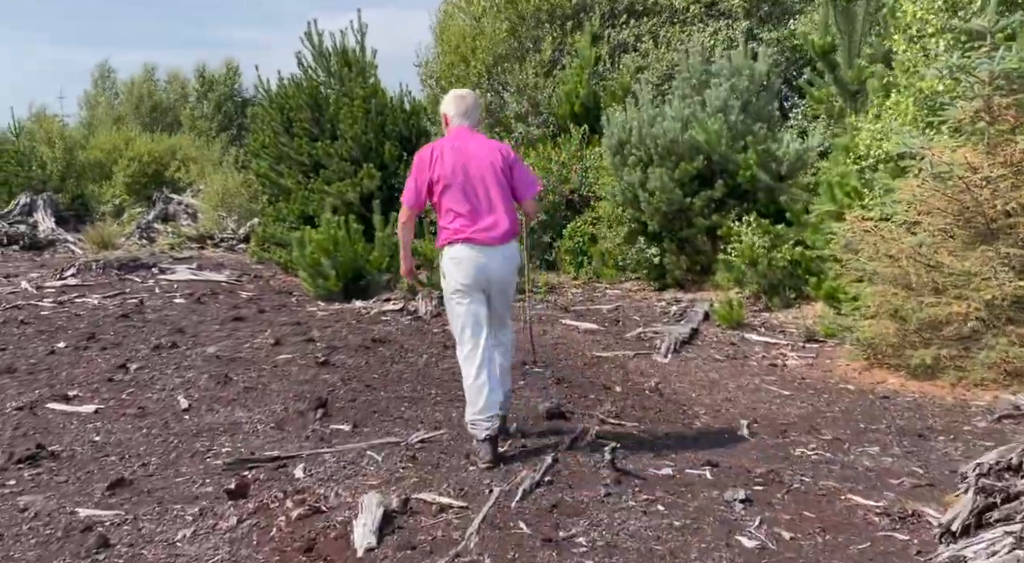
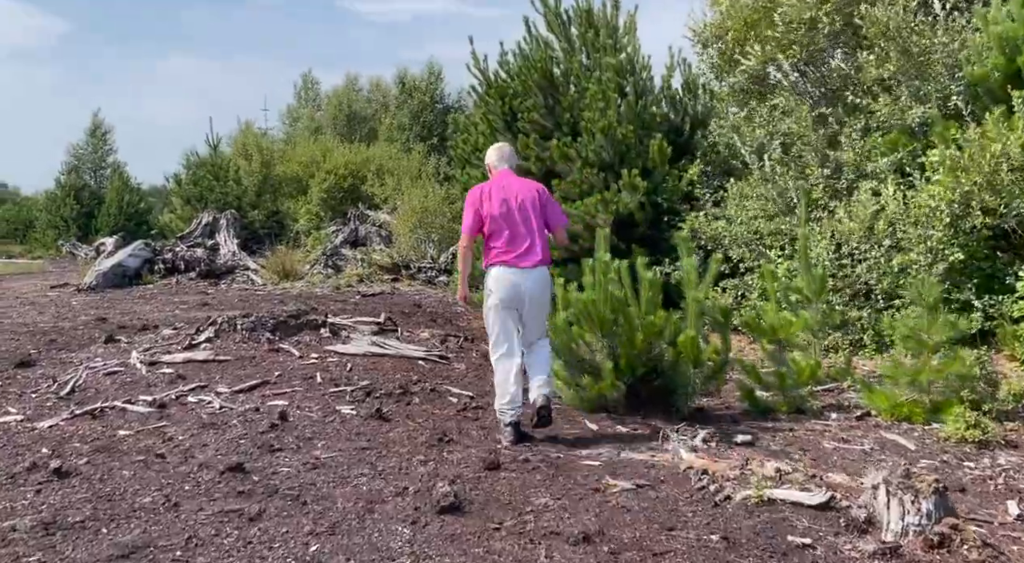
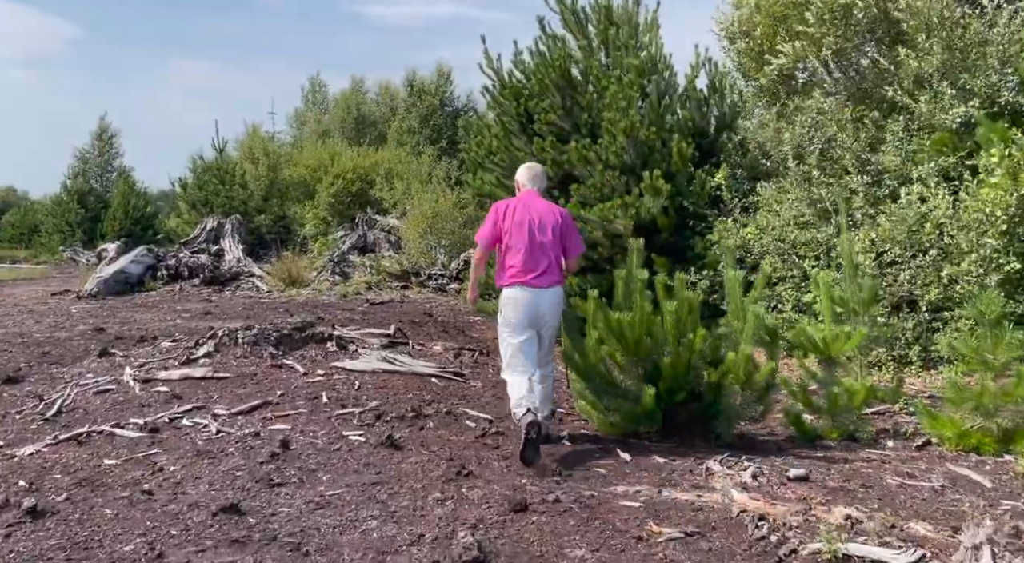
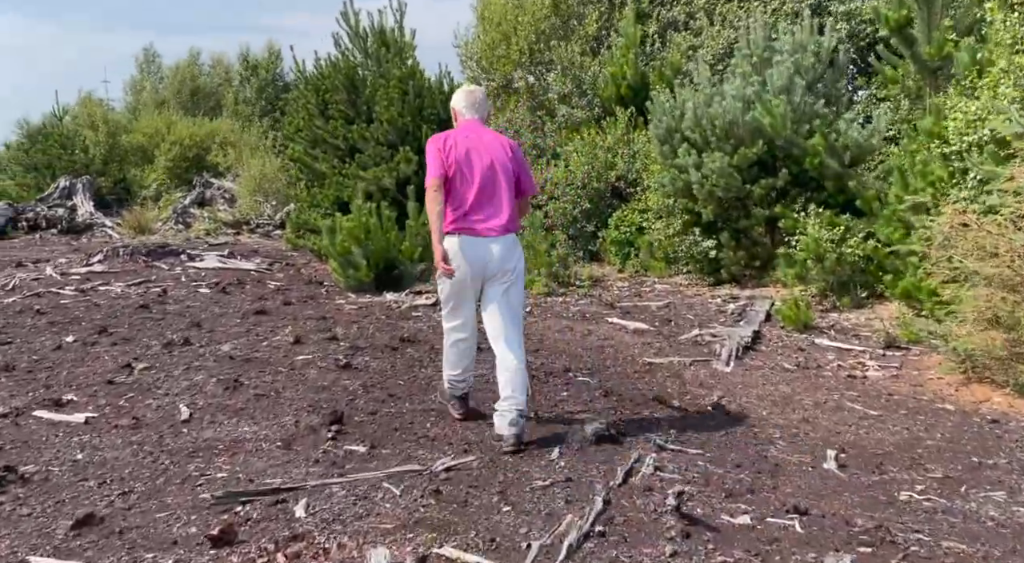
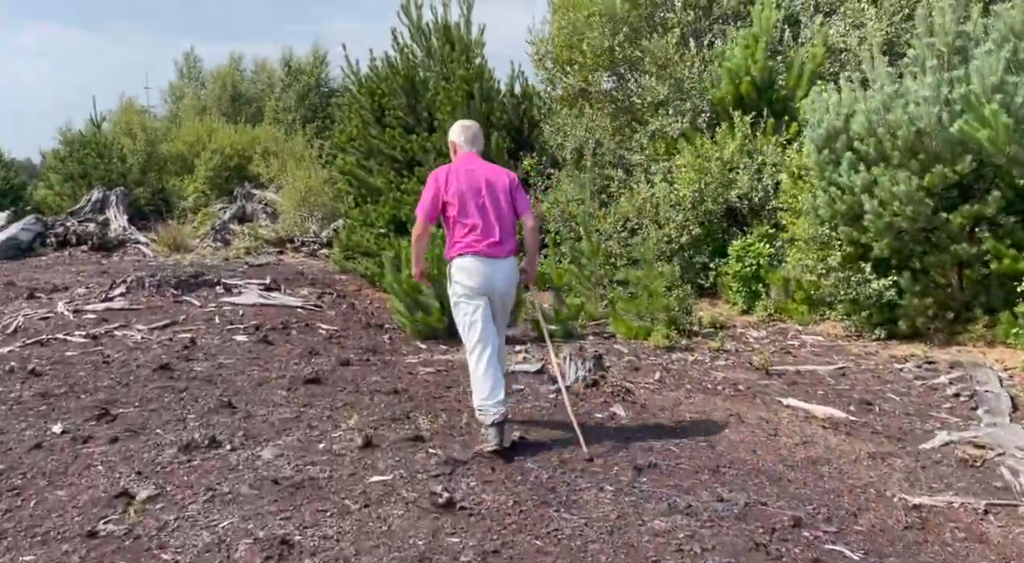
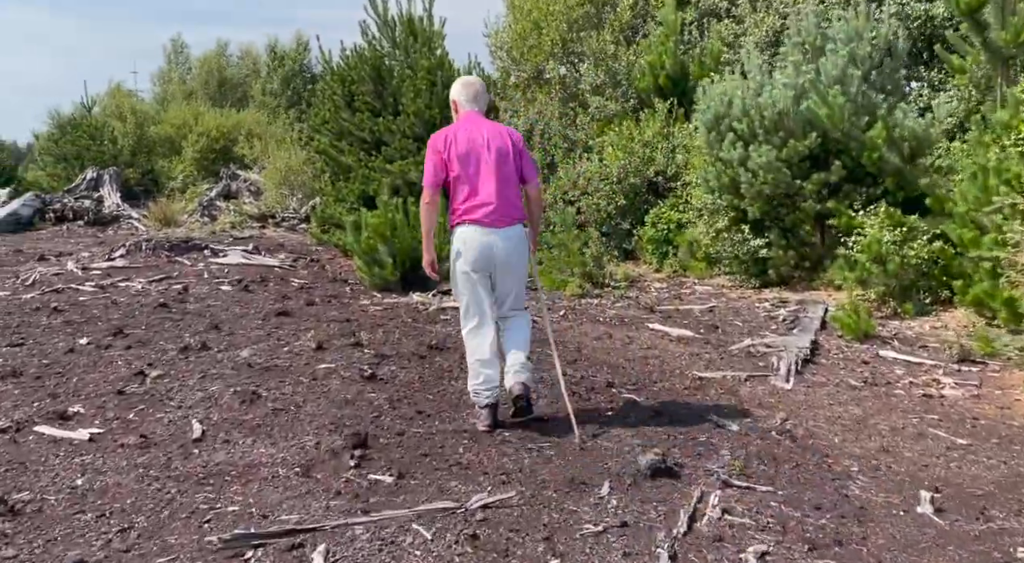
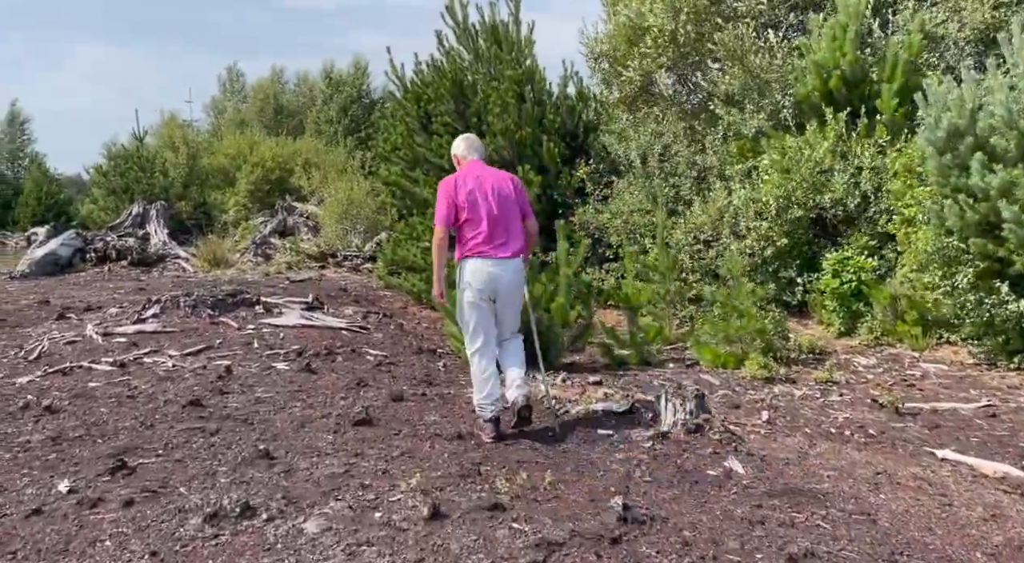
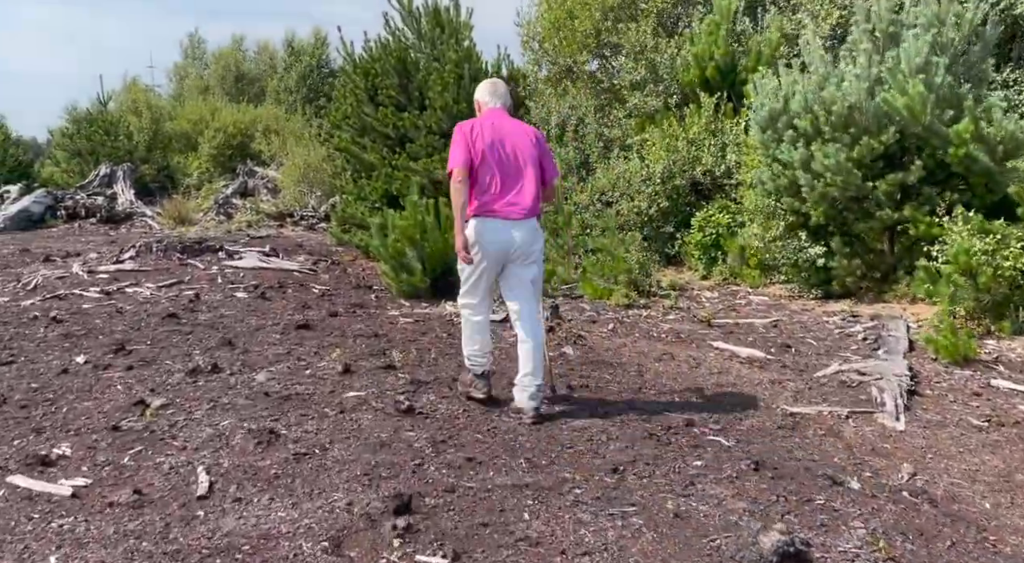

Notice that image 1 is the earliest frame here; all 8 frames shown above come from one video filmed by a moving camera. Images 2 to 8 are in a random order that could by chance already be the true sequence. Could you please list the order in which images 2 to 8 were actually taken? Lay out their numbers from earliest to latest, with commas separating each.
4, 6, 8, 5, 7, 2, 3
